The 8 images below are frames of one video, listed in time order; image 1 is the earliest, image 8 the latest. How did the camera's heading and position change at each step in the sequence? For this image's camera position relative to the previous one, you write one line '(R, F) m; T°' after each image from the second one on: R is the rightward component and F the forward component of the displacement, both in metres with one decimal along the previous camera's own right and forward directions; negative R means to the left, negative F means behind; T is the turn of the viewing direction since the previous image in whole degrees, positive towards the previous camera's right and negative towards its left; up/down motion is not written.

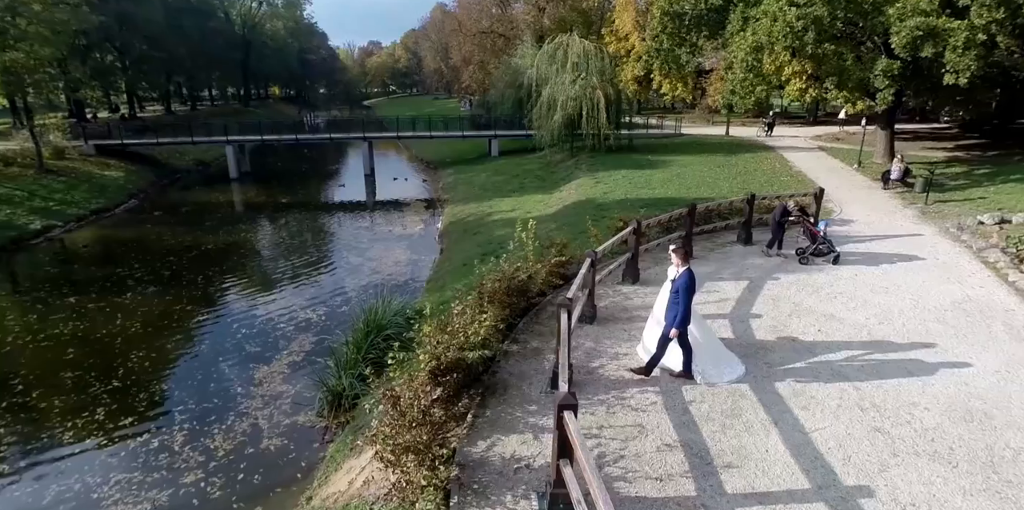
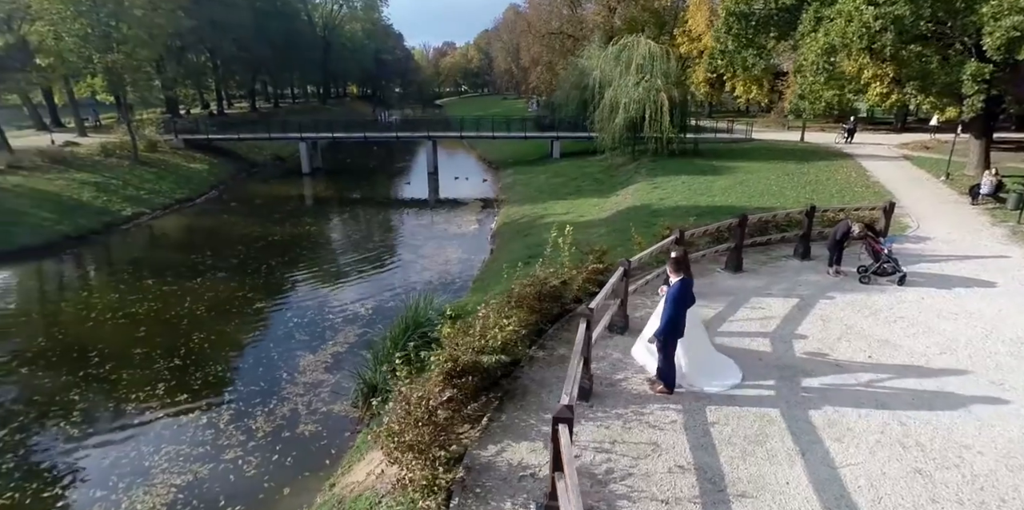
(+0.6, +0.1) m; -7°
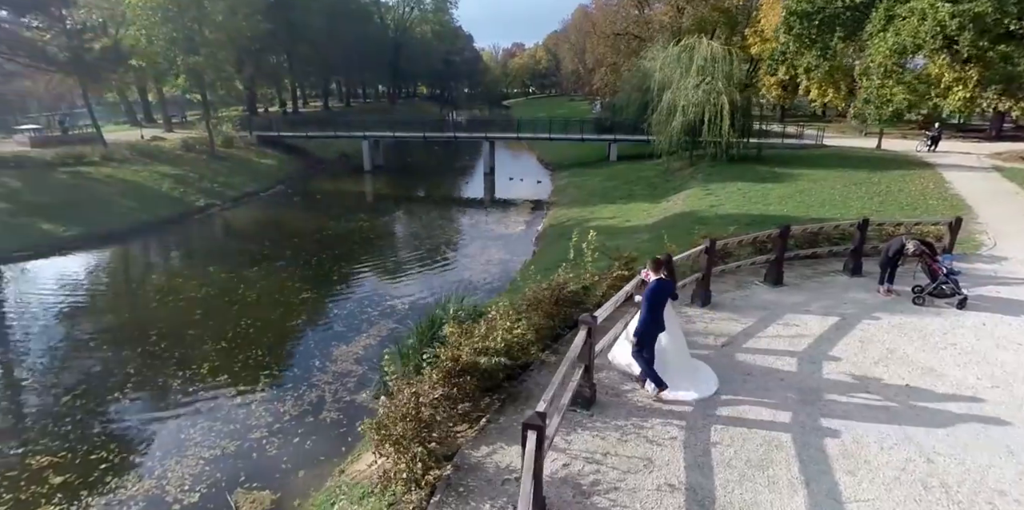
(+0.8, +0.1) m; -7°
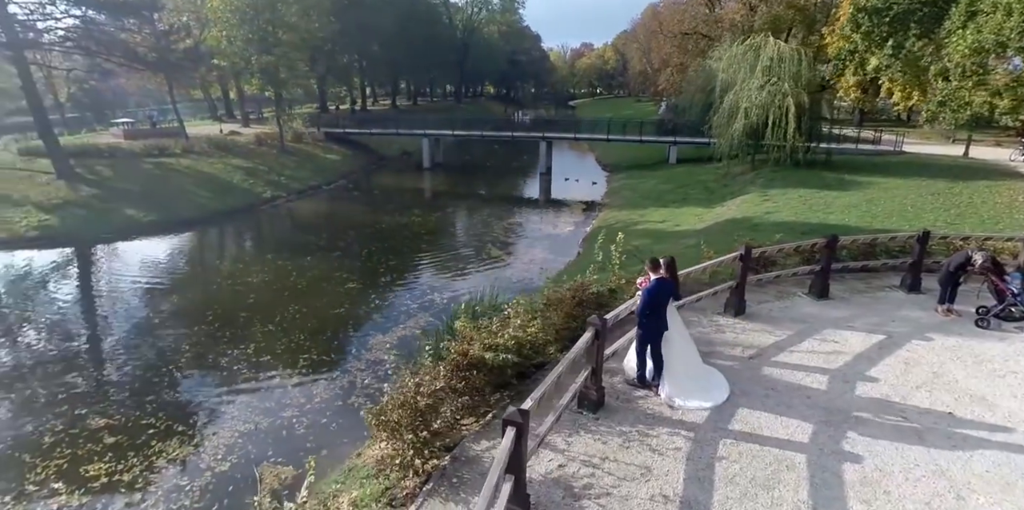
(+0.6, 0.0) m; -7°
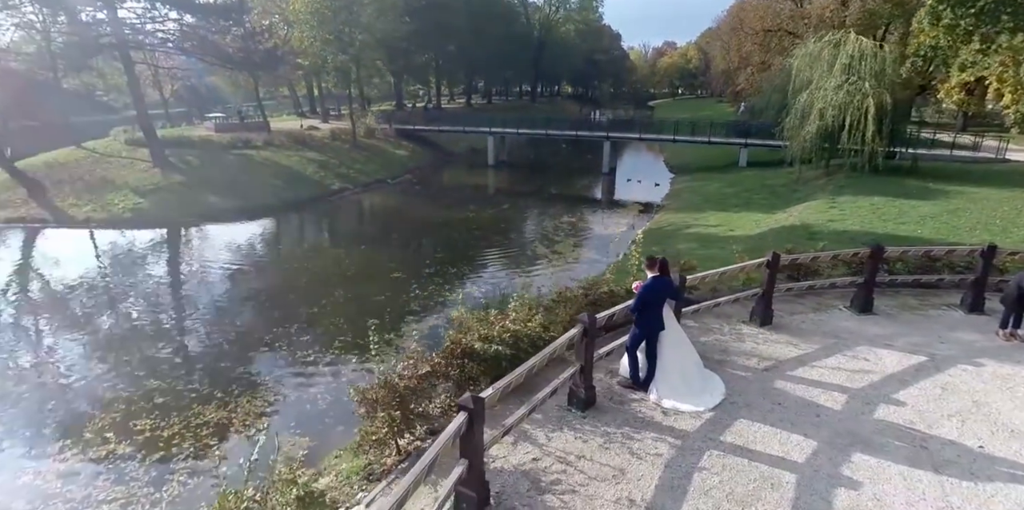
(+1.0, 0.0) m; -8°
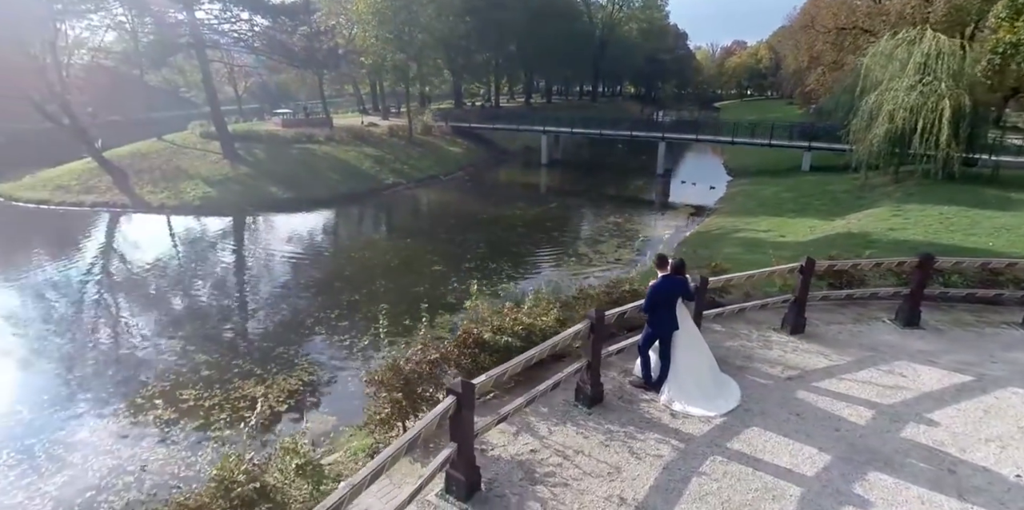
(+0.6, 0.0) m; -6°
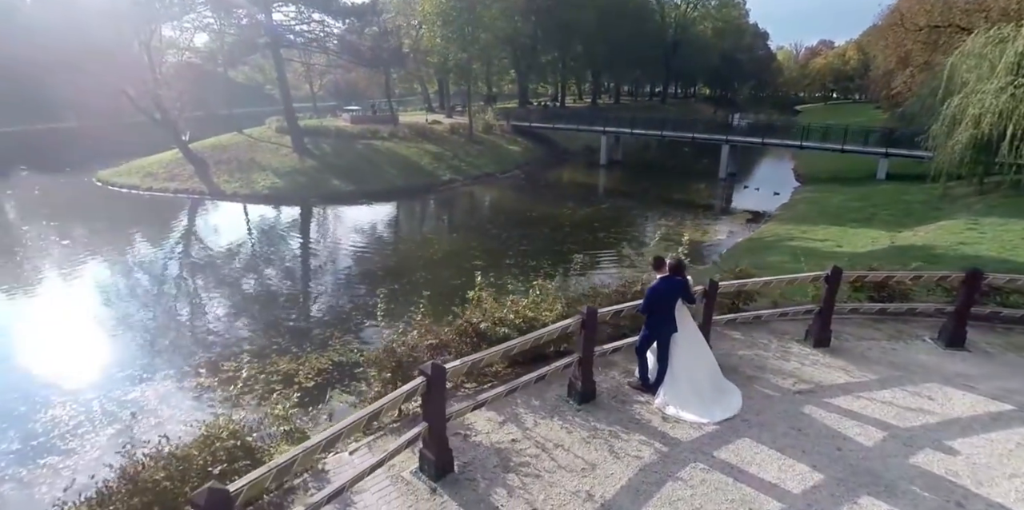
(+0.9, -0.1) m; -7°
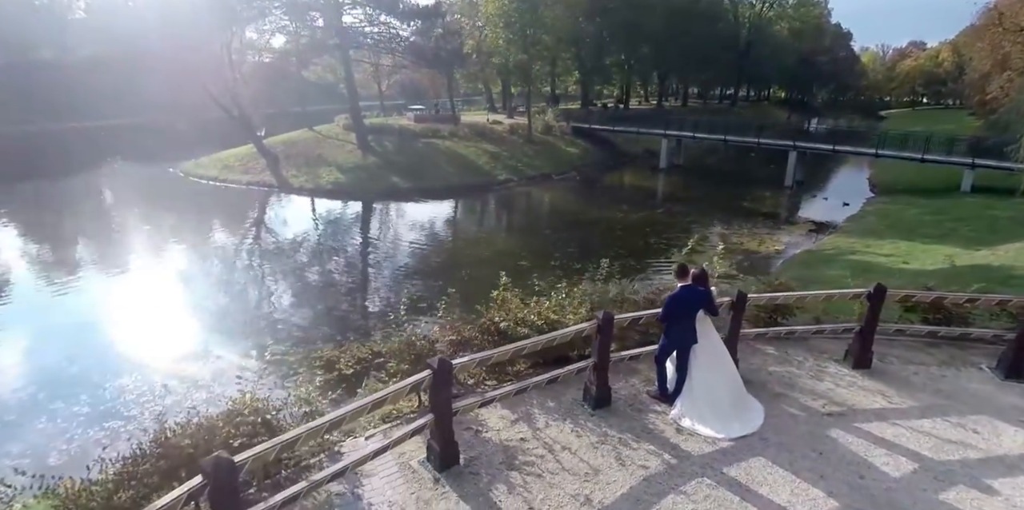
(+0.5, -0.1) m; -7°
